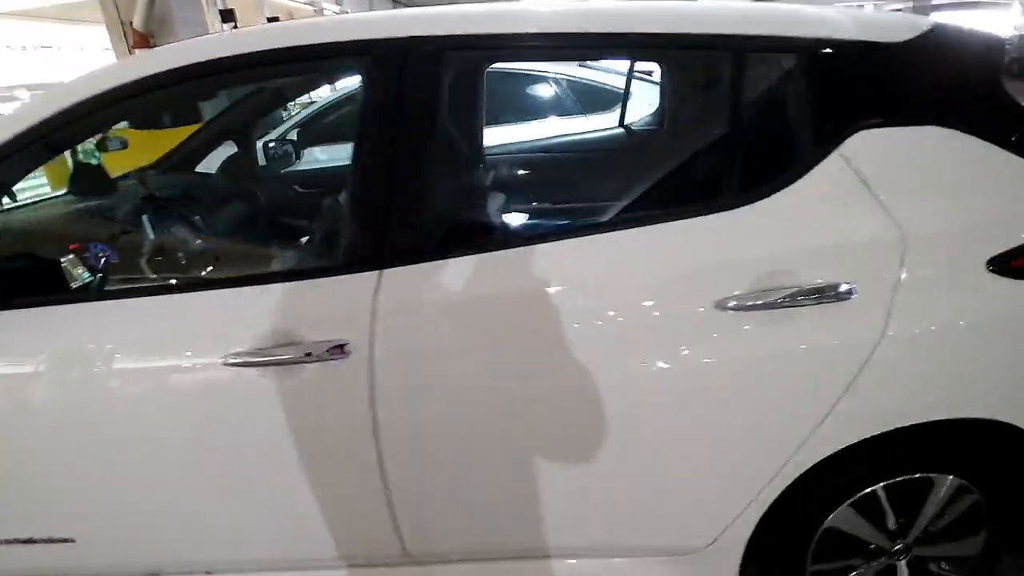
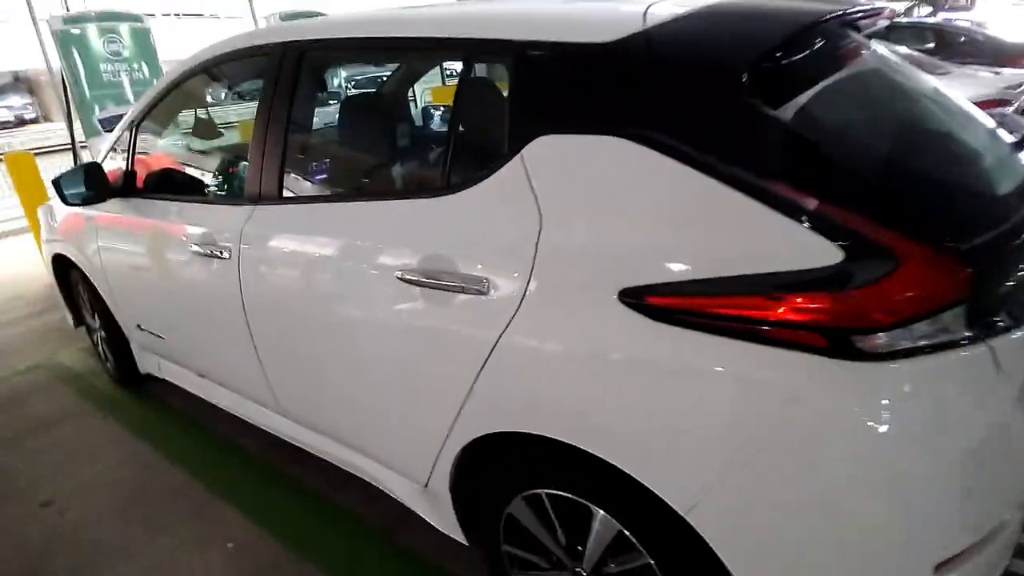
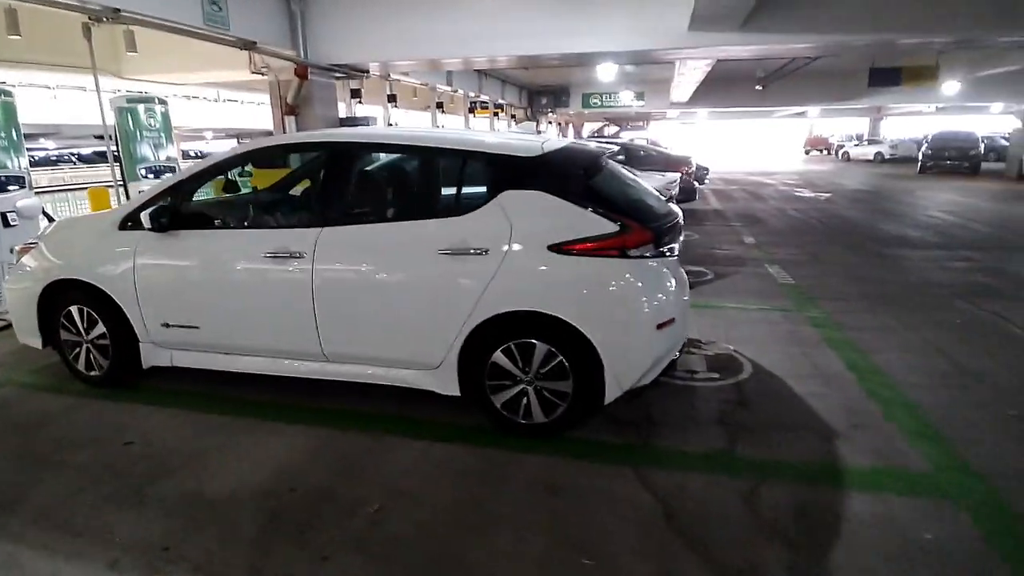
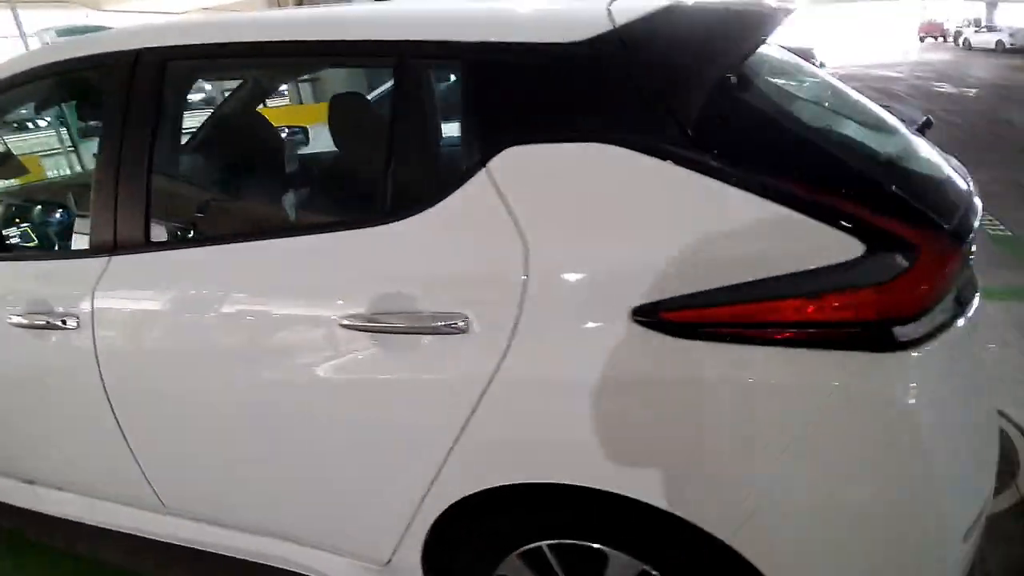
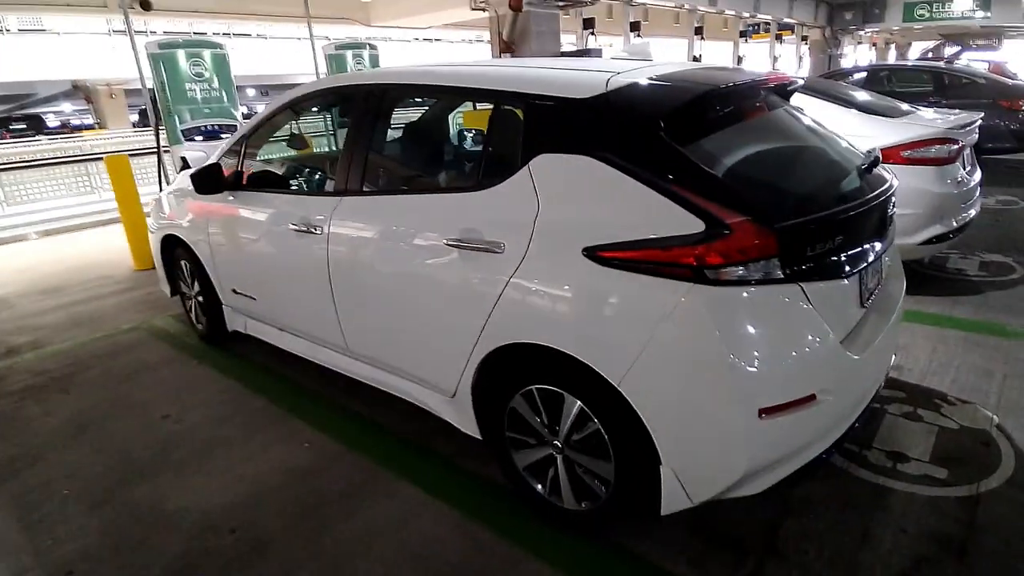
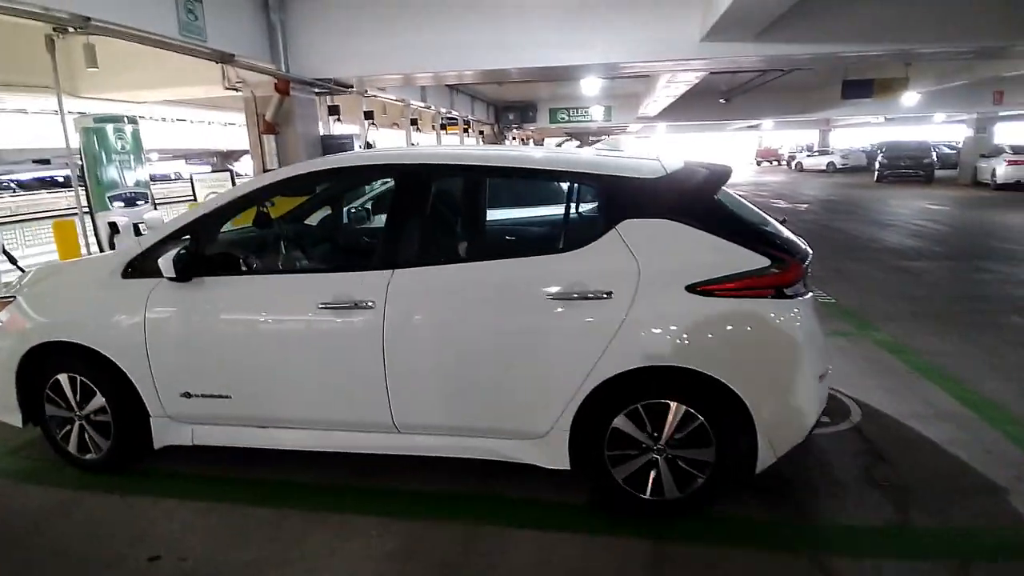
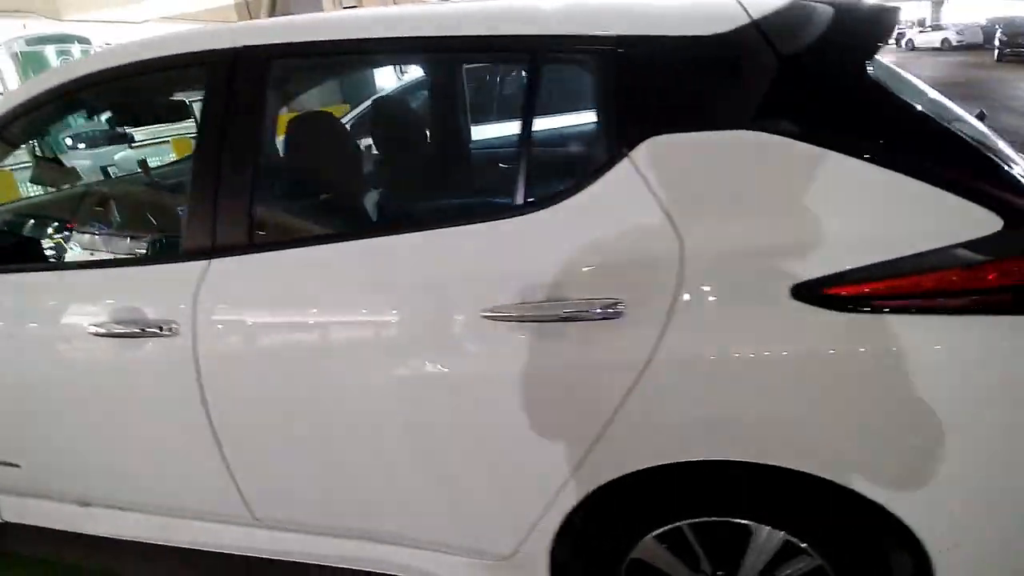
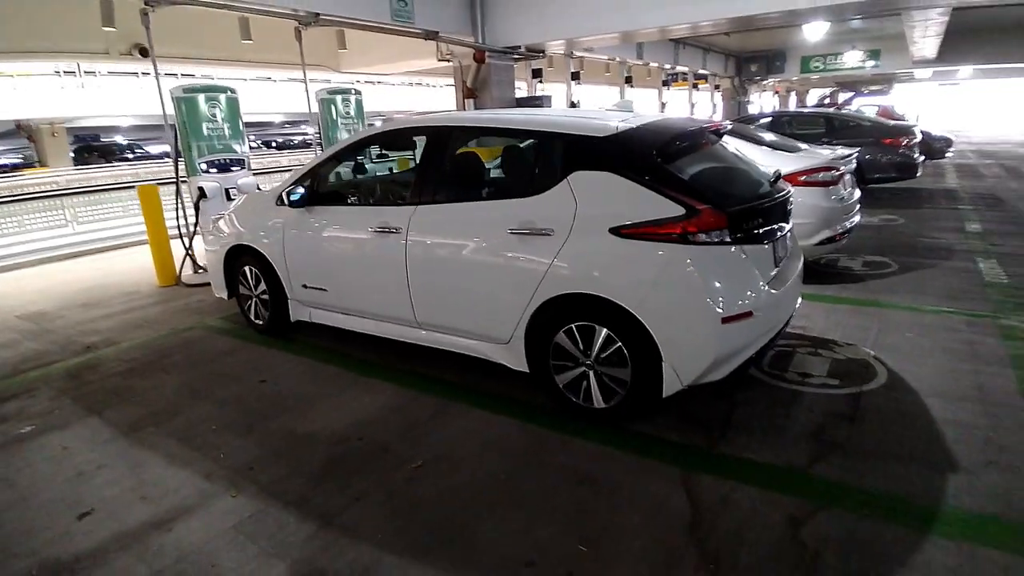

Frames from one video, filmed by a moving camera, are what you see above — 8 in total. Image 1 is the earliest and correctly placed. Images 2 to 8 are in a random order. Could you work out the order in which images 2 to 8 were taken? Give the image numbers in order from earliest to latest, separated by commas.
7, 4, 2, 5, 8, 3, 6
